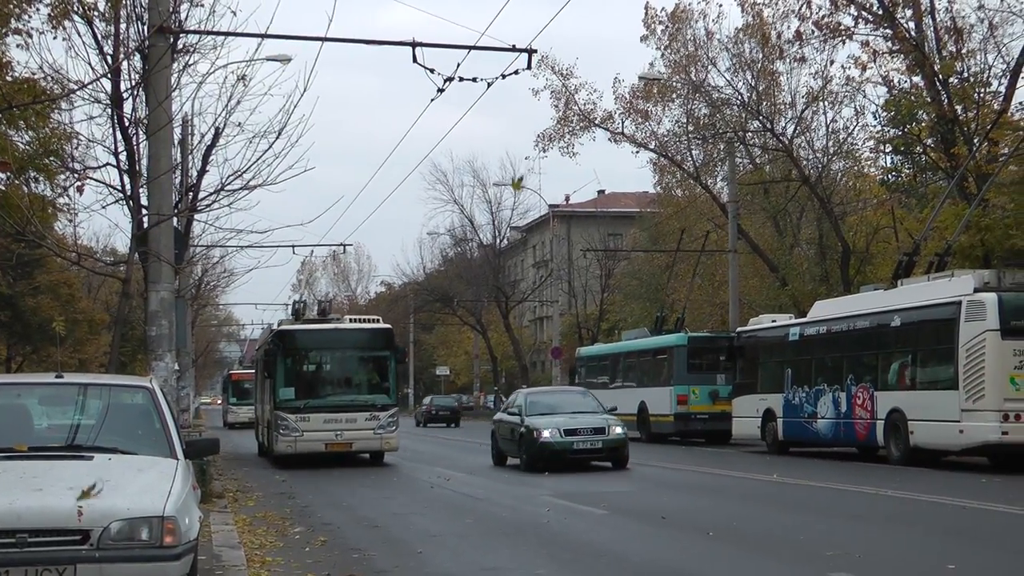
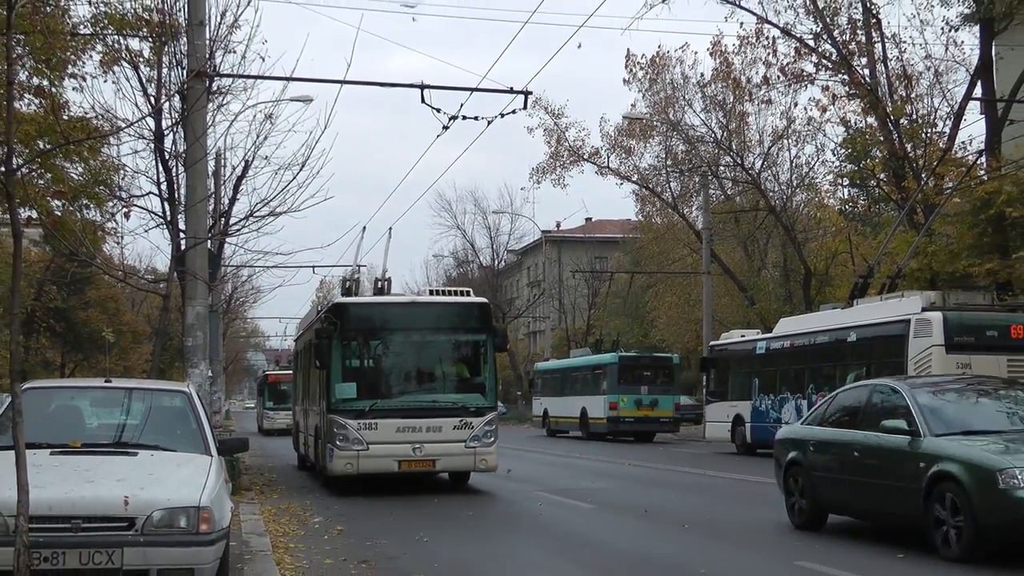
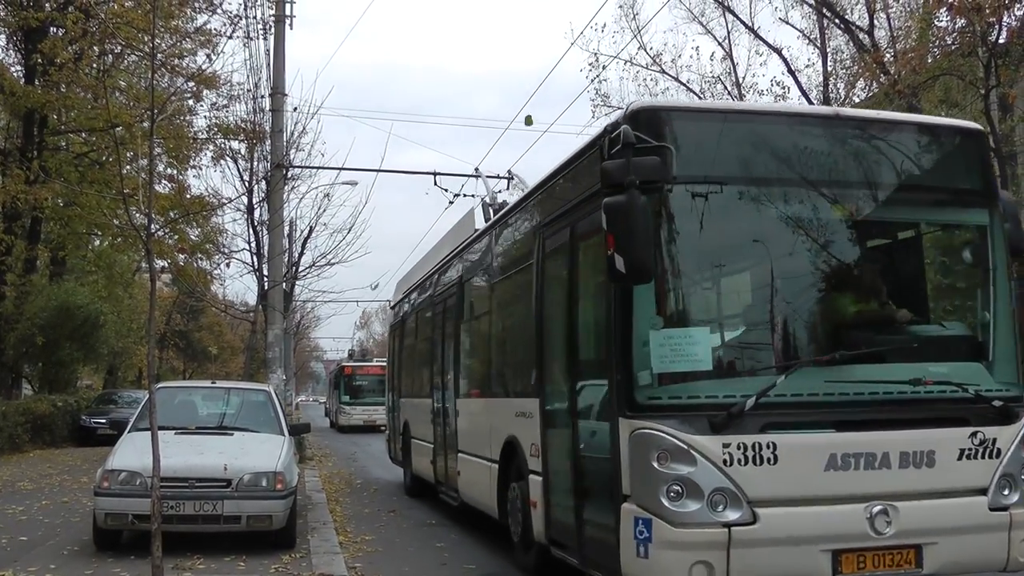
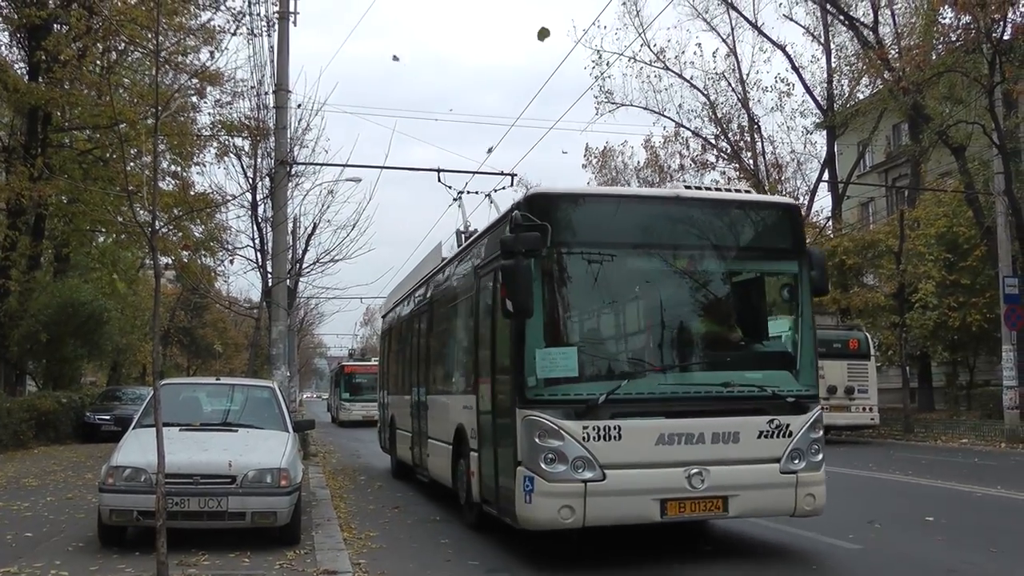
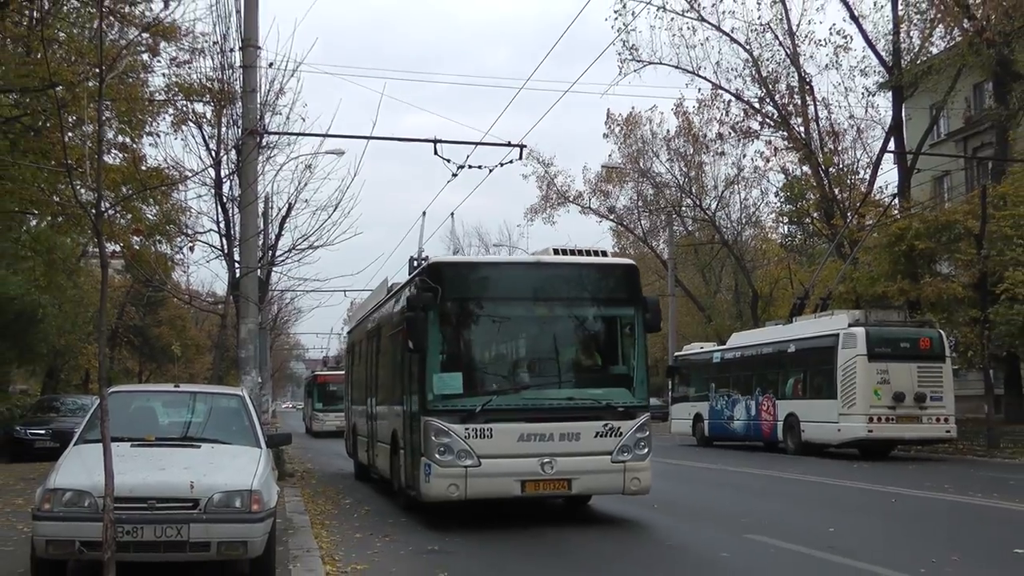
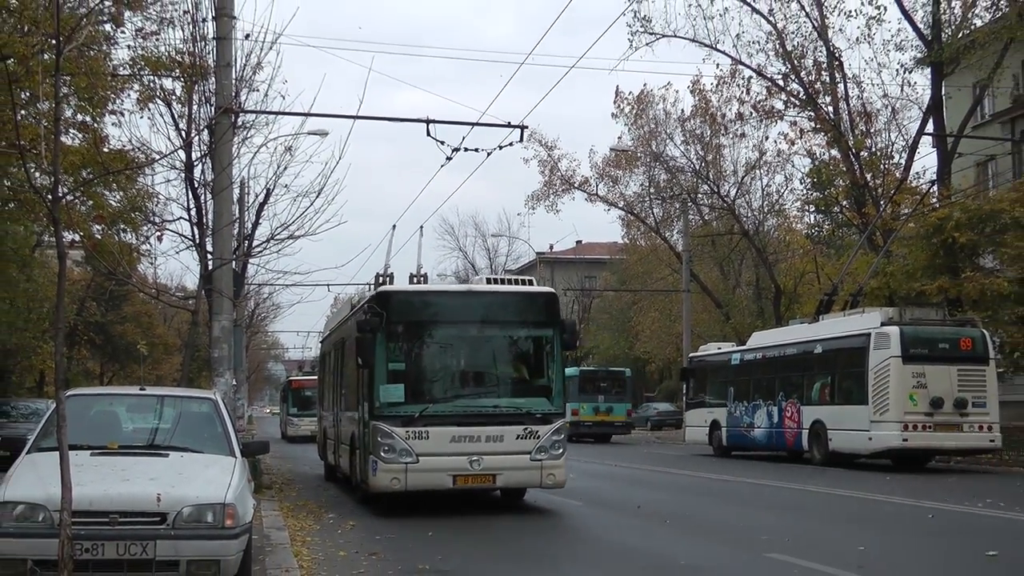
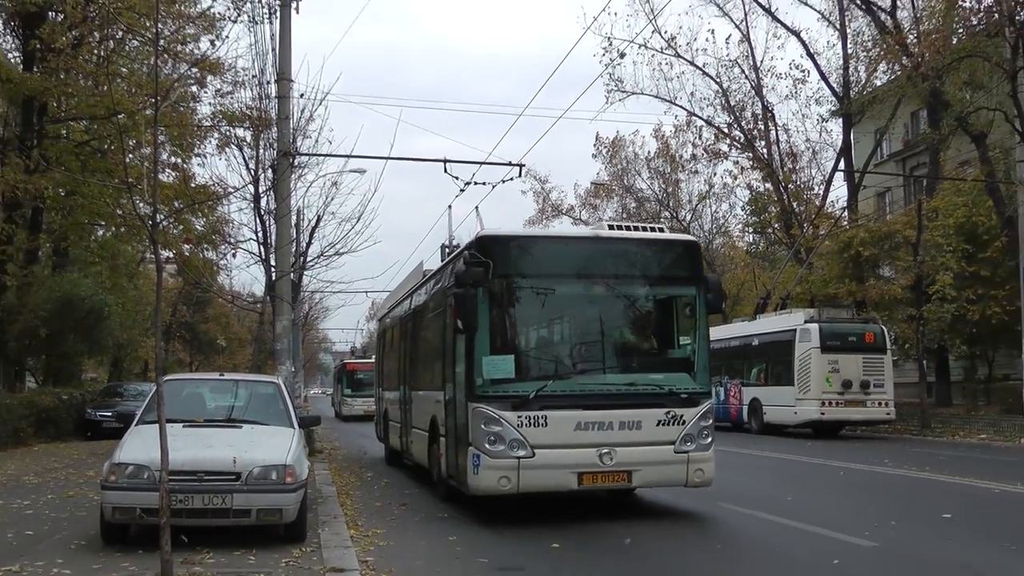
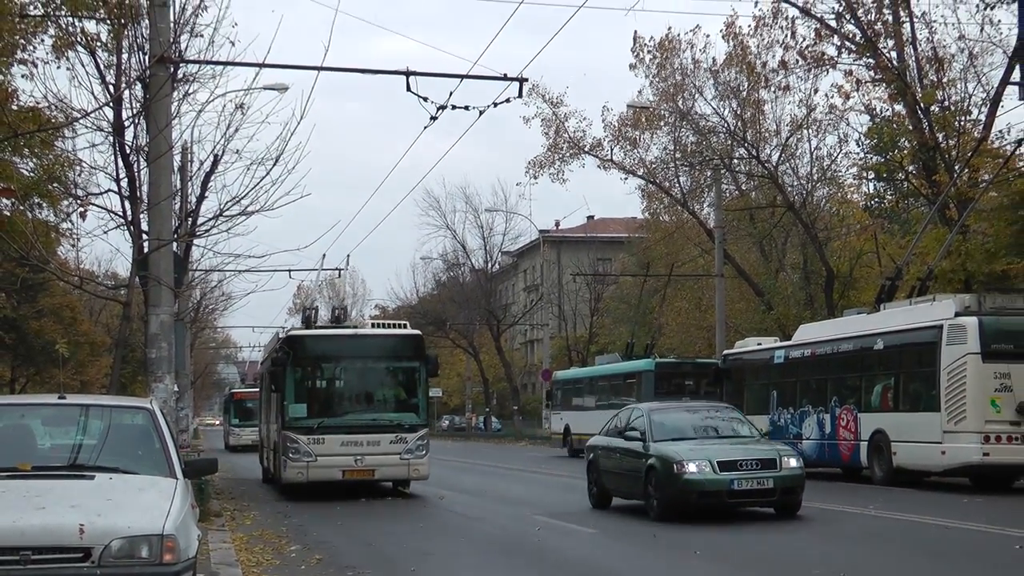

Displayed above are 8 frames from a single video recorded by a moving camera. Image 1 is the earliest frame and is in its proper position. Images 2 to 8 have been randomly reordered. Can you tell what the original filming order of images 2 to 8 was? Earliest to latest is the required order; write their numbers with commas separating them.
8, 2, 6, 5, 7, 4, 3
